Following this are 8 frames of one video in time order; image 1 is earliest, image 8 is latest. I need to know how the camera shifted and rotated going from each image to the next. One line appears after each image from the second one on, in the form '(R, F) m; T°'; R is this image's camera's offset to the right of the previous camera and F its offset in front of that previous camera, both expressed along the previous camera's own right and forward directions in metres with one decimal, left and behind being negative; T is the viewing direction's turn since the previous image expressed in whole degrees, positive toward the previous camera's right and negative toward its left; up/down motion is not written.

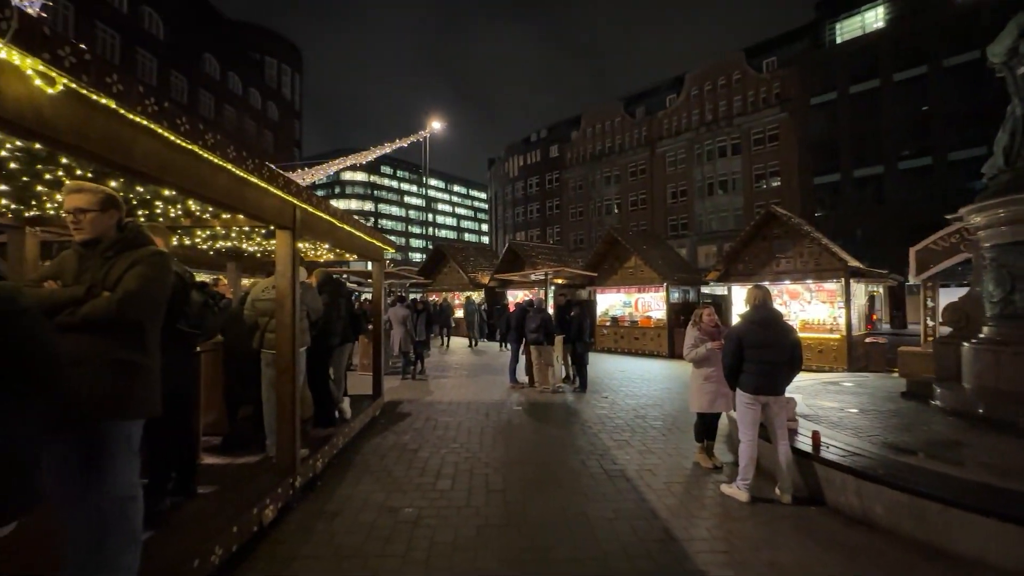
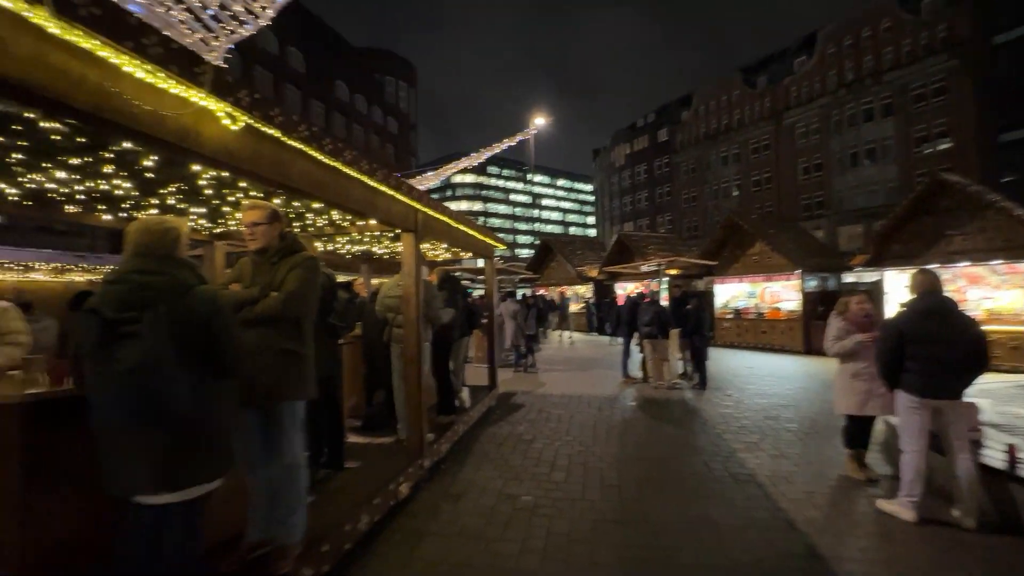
(0.0, 0.0) m; -14°
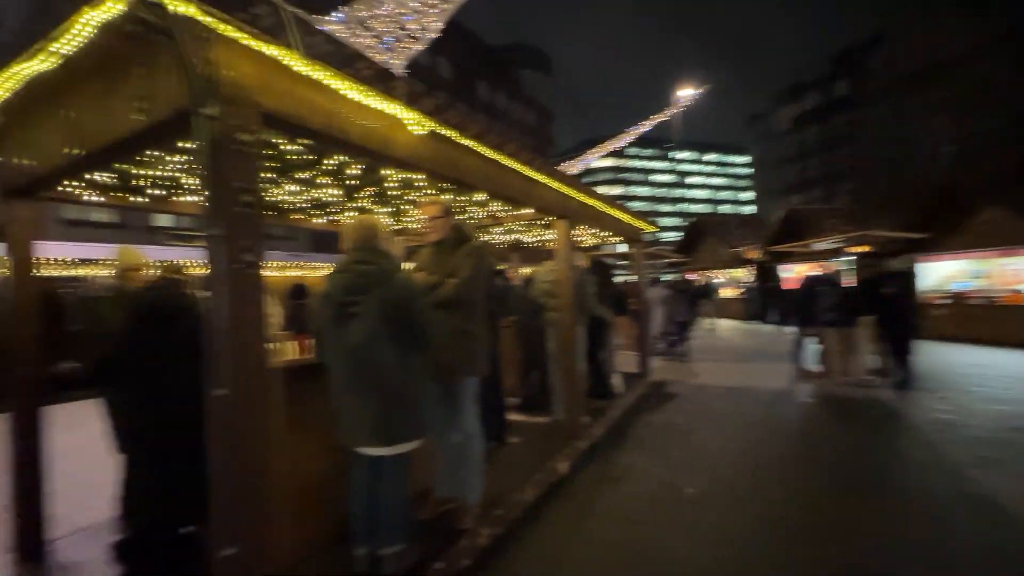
(-0.2, 0.0) m; -18°
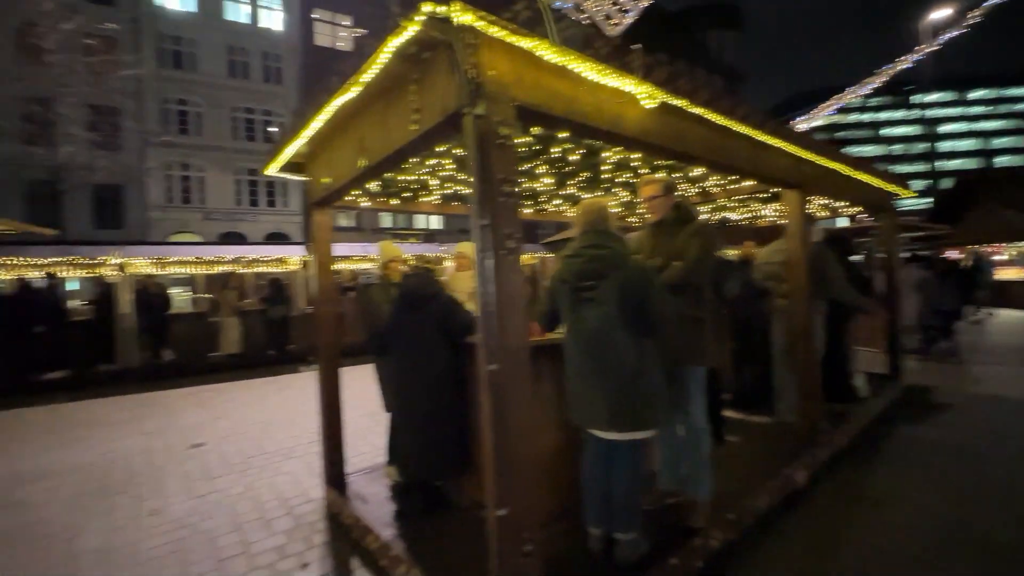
(-0.4, 0.0) m; -22°
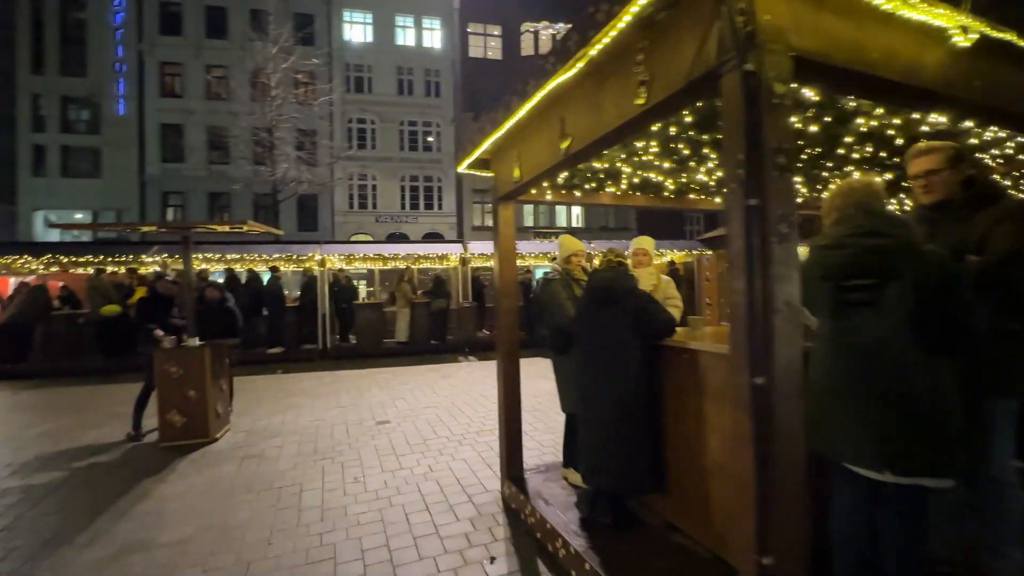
(-0.5, +0.2) m; -17°
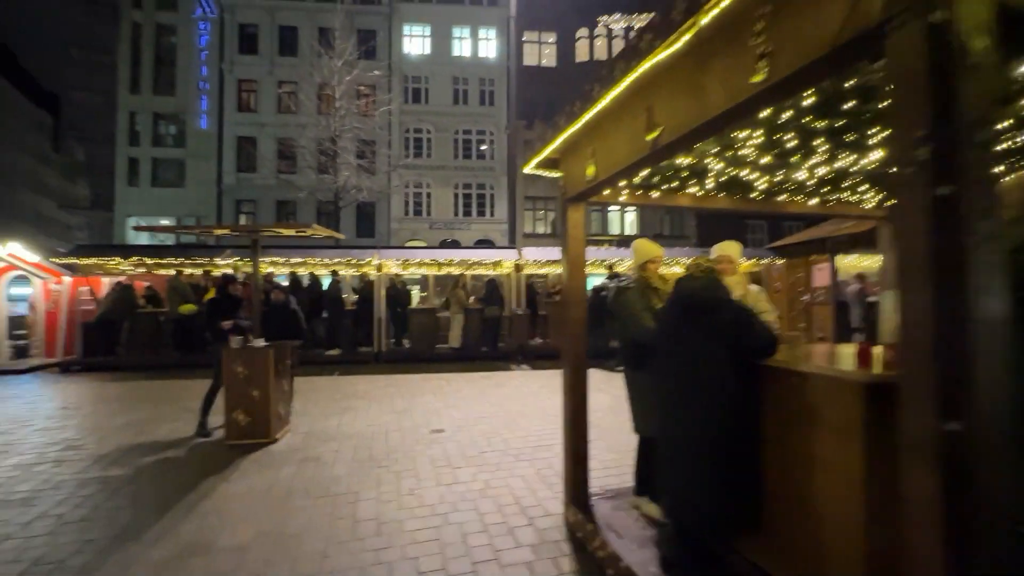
(-0.2, +0.3) m; -6°
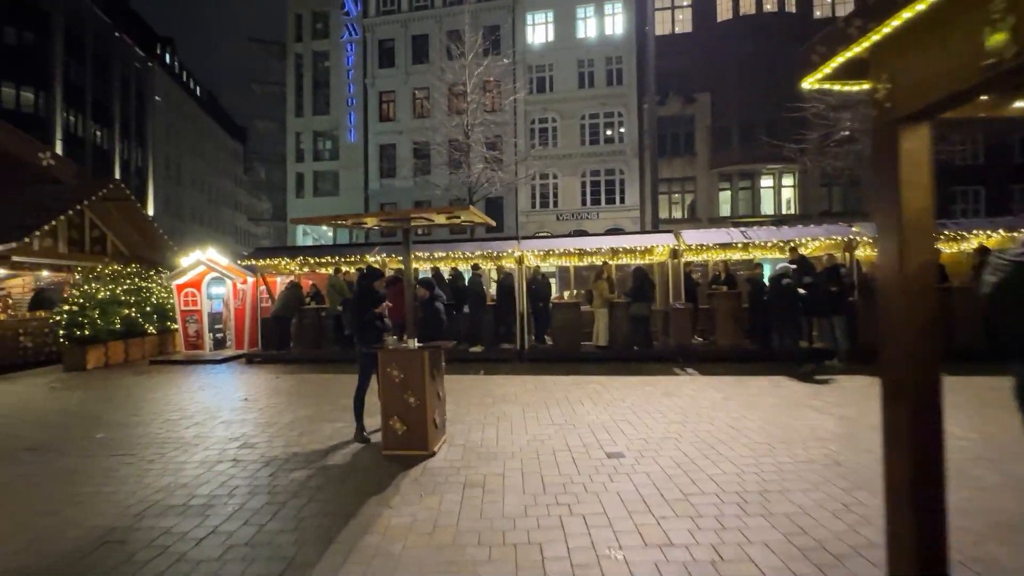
(-0.9, +1.3) m; -15°
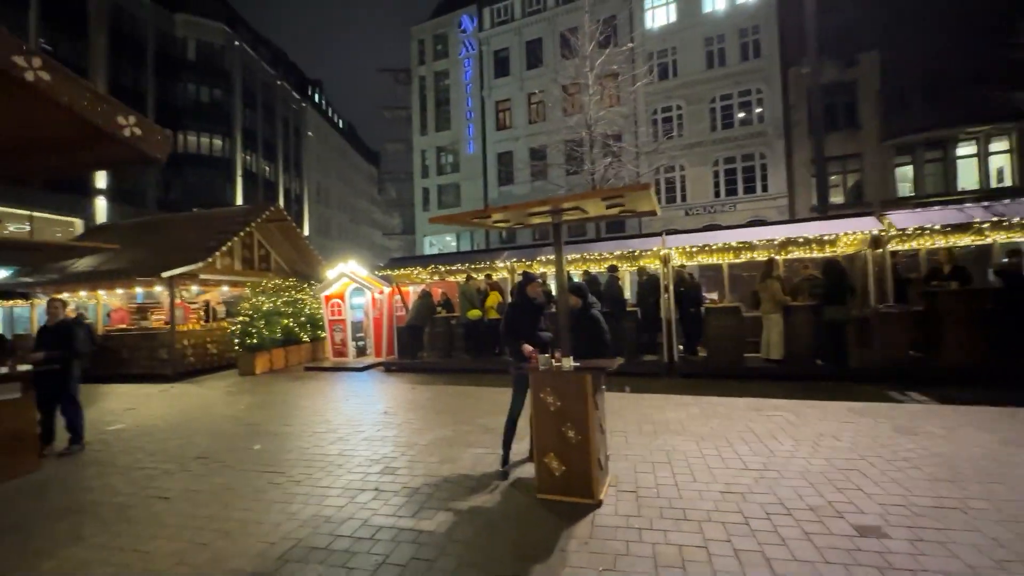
(-0.7, +1.1) m; -14°
